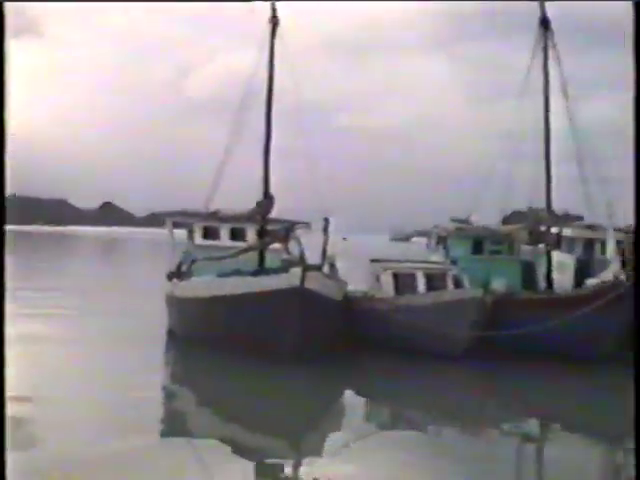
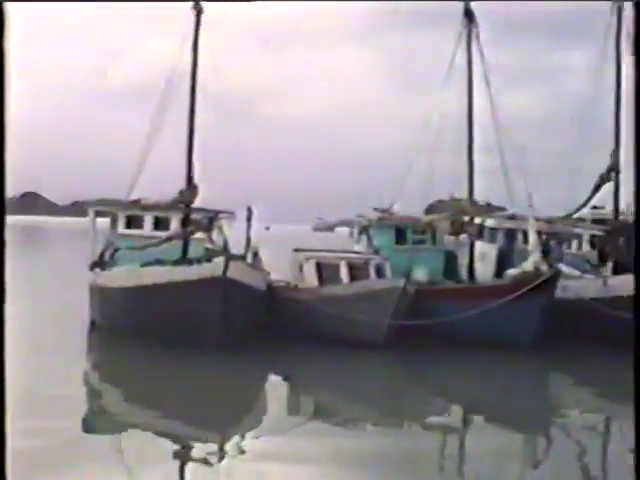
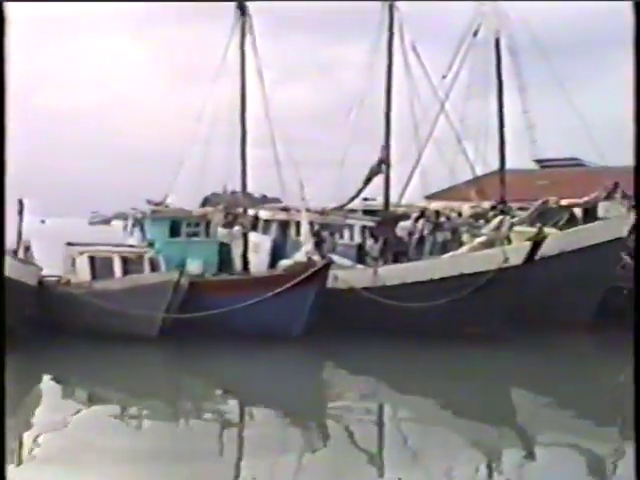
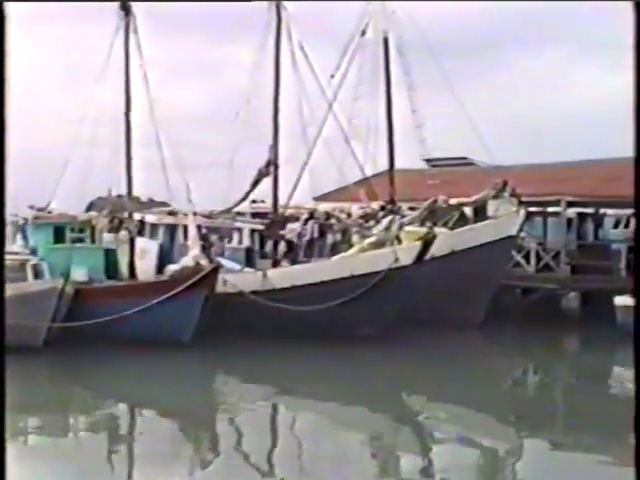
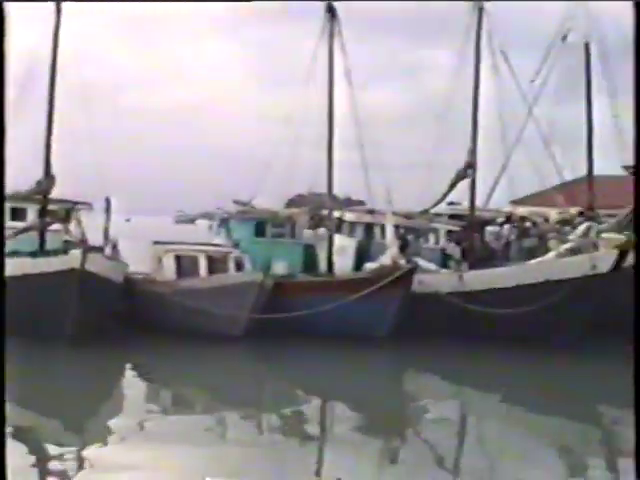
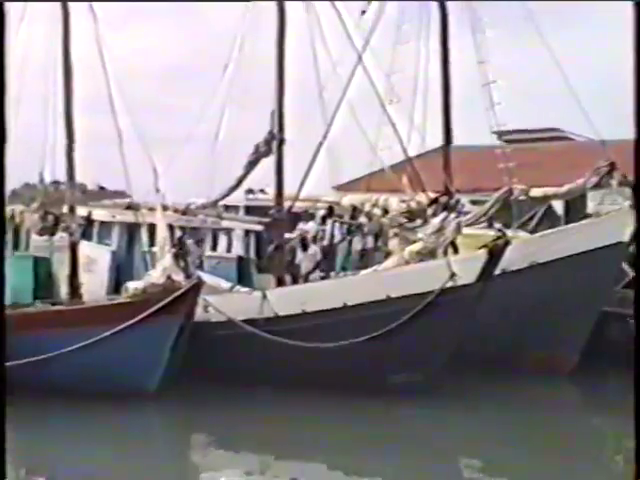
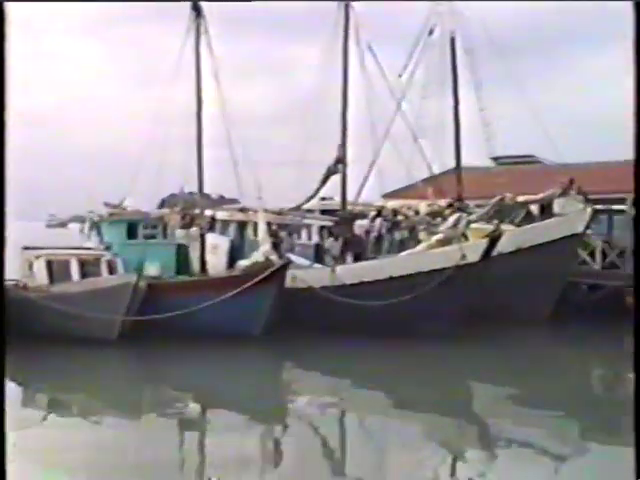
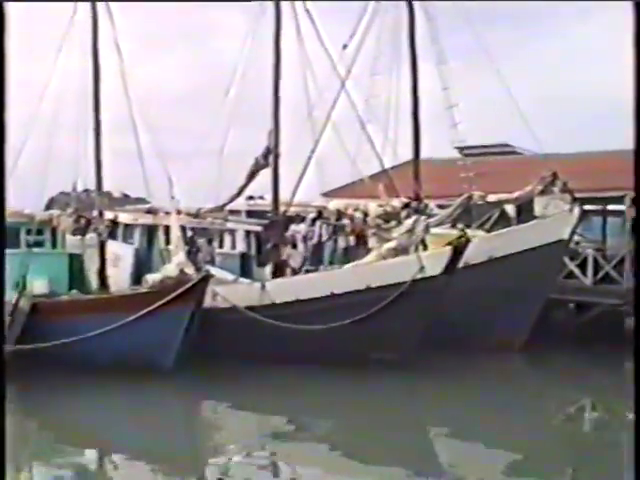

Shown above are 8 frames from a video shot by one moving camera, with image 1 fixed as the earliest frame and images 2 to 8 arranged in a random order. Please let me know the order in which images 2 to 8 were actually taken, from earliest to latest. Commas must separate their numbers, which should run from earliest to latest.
2, 5, 3, 7, 4, 8, 6
